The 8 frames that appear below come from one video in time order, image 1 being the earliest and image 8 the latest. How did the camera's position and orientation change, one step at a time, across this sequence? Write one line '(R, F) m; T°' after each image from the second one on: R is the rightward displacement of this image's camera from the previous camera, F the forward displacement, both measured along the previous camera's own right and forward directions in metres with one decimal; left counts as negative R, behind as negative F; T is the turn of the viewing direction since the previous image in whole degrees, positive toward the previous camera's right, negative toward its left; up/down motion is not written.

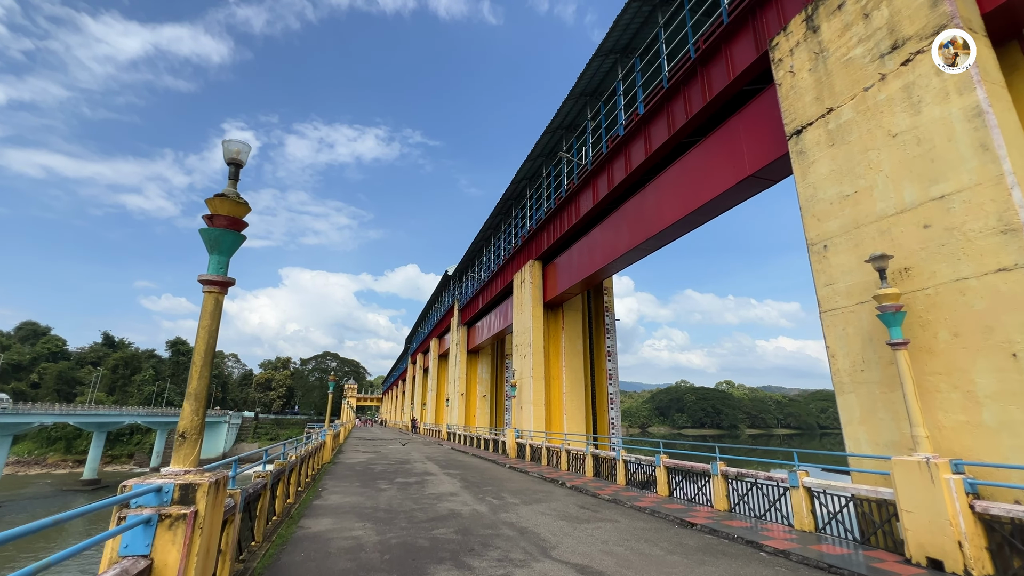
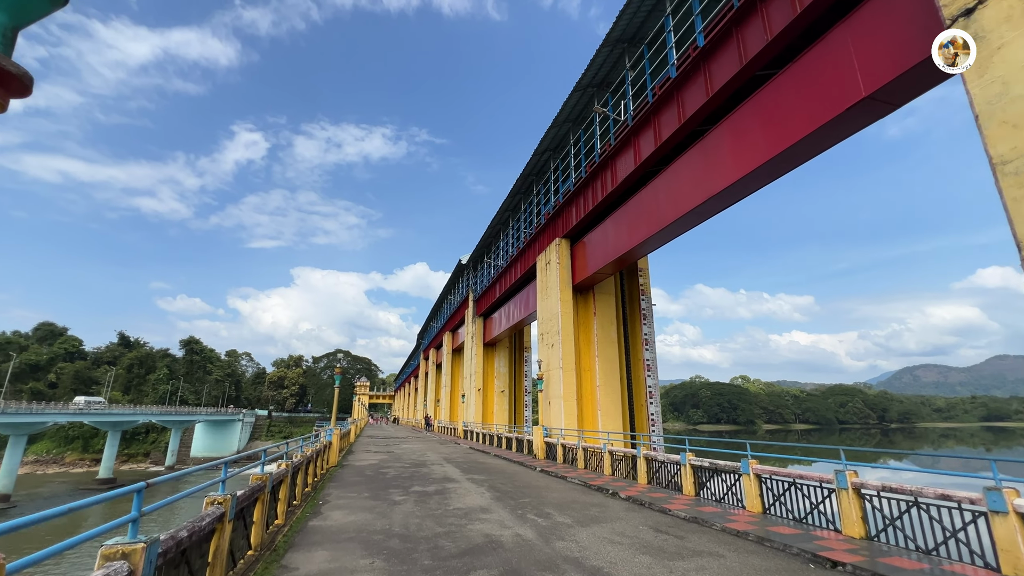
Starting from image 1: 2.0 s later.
(-0.6, +2.0) m; -1°
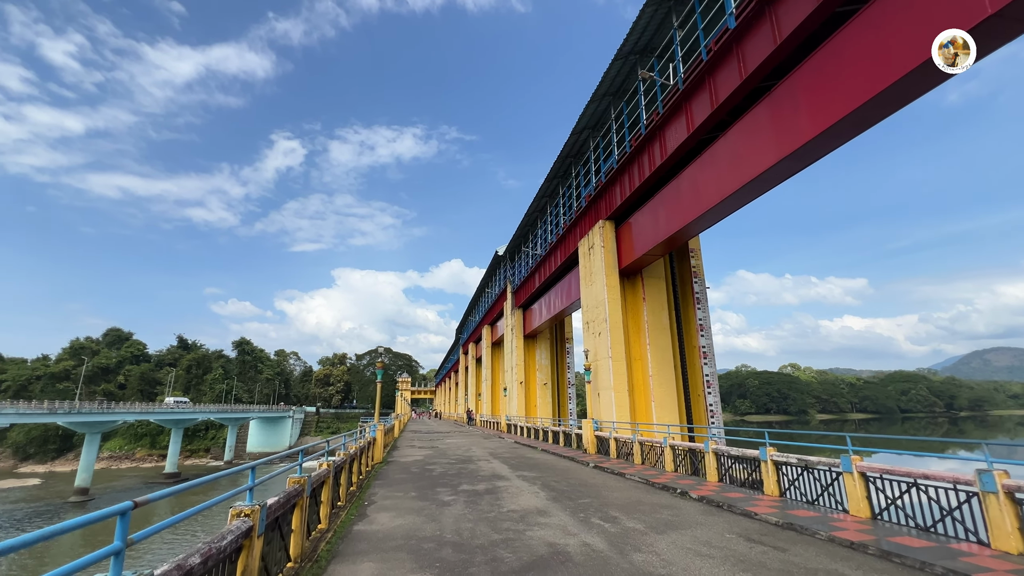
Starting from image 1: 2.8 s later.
(-0.3, +0.8) m; -4°
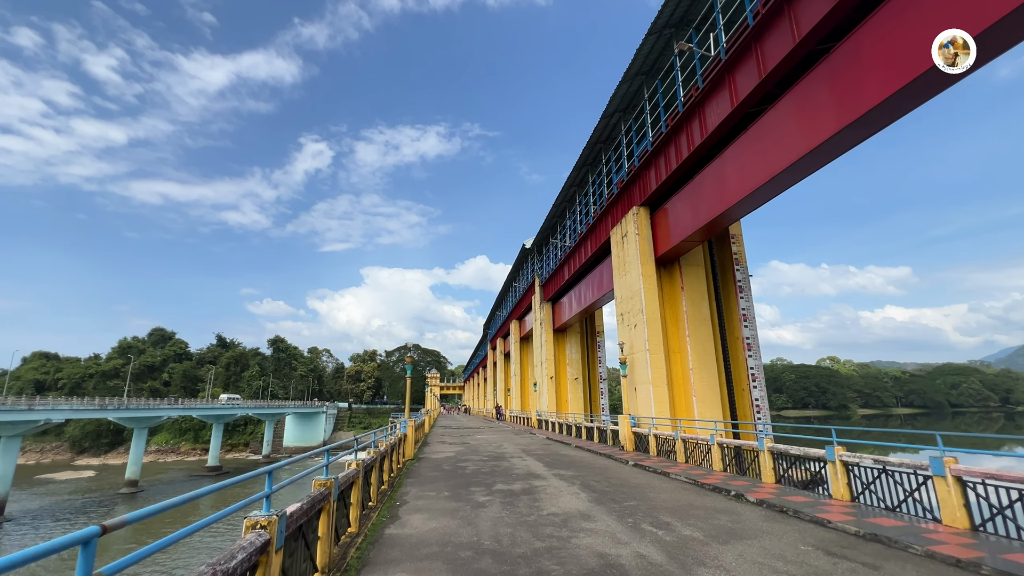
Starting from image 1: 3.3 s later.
(-0.2, +0.5) m; -3°
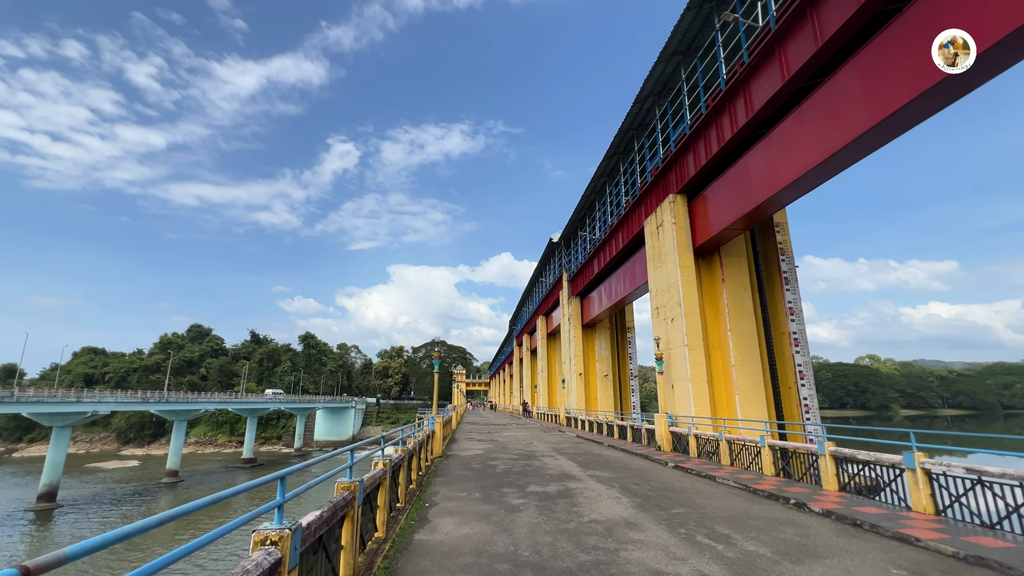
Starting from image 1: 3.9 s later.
(-0.2, +0.5) m; -3°
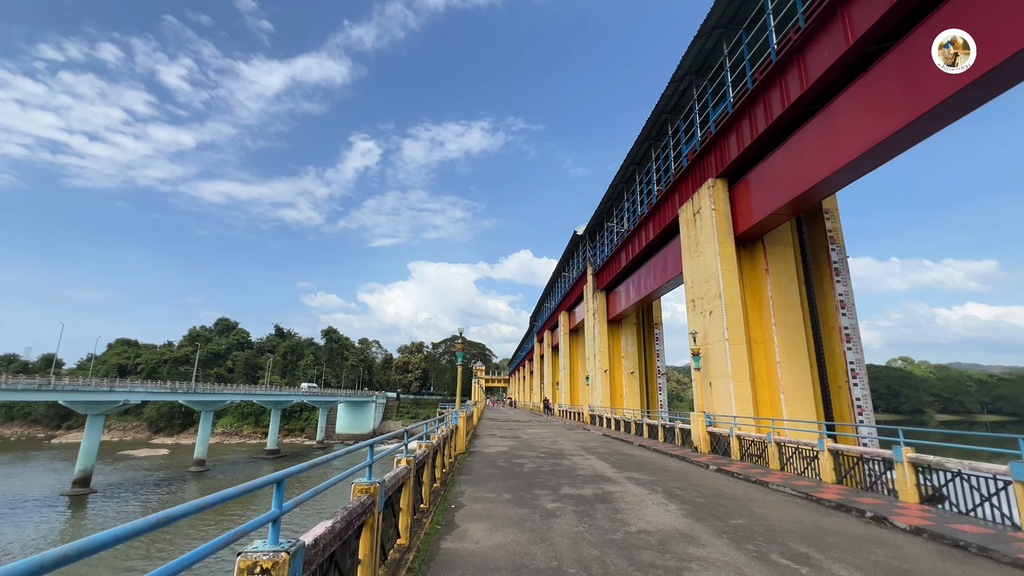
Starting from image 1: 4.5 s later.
(-0.2, +0.7) m; -2°
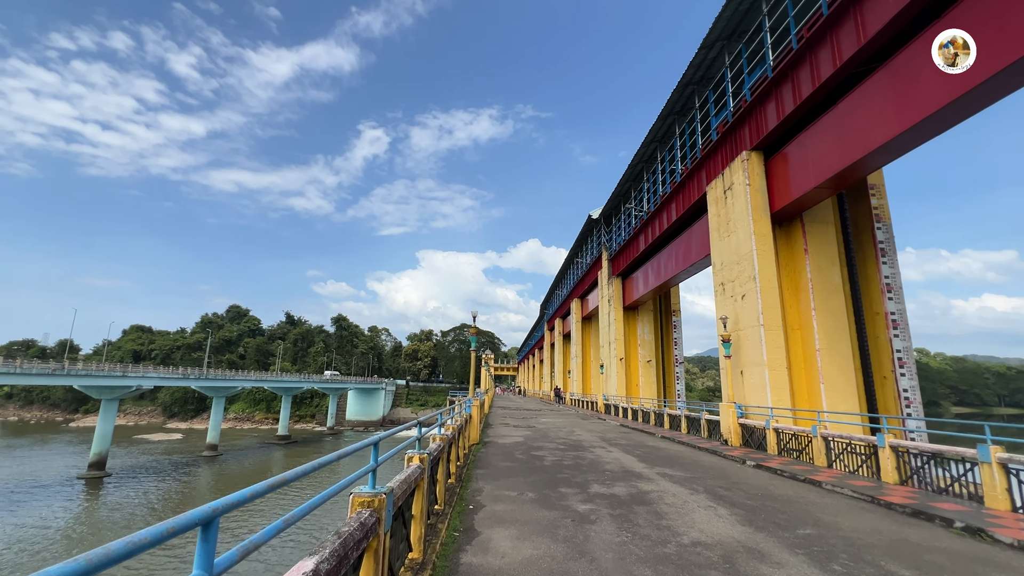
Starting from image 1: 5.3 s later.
(-0.2, +0.8) m; -1°
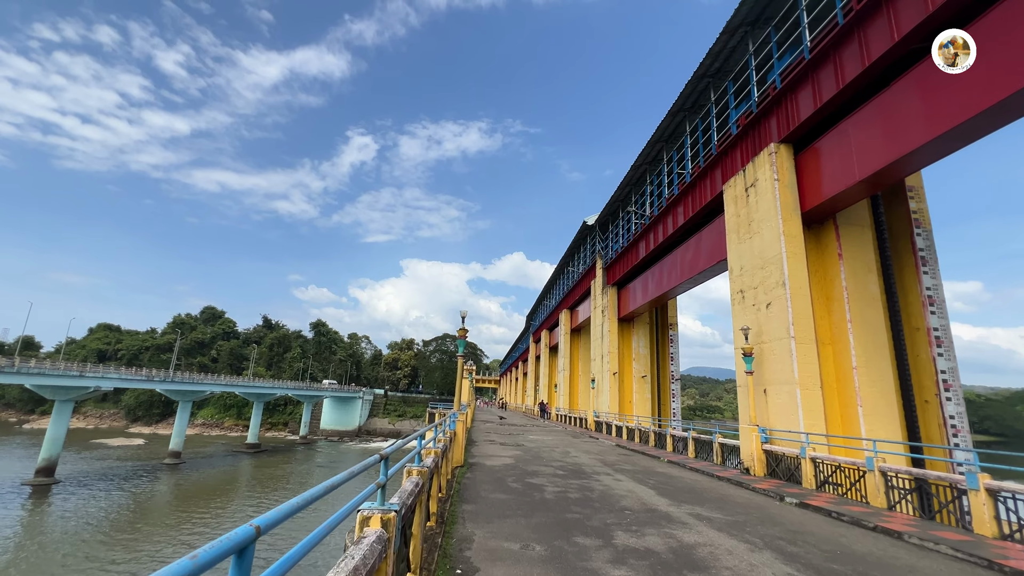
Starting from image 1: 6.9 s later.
(-0.3, +1.6) m; +2°
